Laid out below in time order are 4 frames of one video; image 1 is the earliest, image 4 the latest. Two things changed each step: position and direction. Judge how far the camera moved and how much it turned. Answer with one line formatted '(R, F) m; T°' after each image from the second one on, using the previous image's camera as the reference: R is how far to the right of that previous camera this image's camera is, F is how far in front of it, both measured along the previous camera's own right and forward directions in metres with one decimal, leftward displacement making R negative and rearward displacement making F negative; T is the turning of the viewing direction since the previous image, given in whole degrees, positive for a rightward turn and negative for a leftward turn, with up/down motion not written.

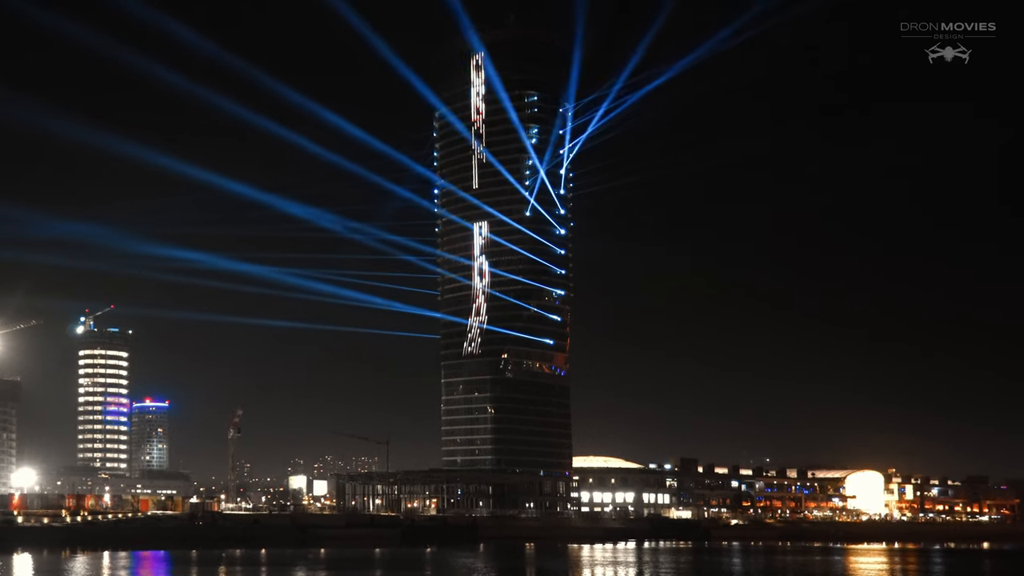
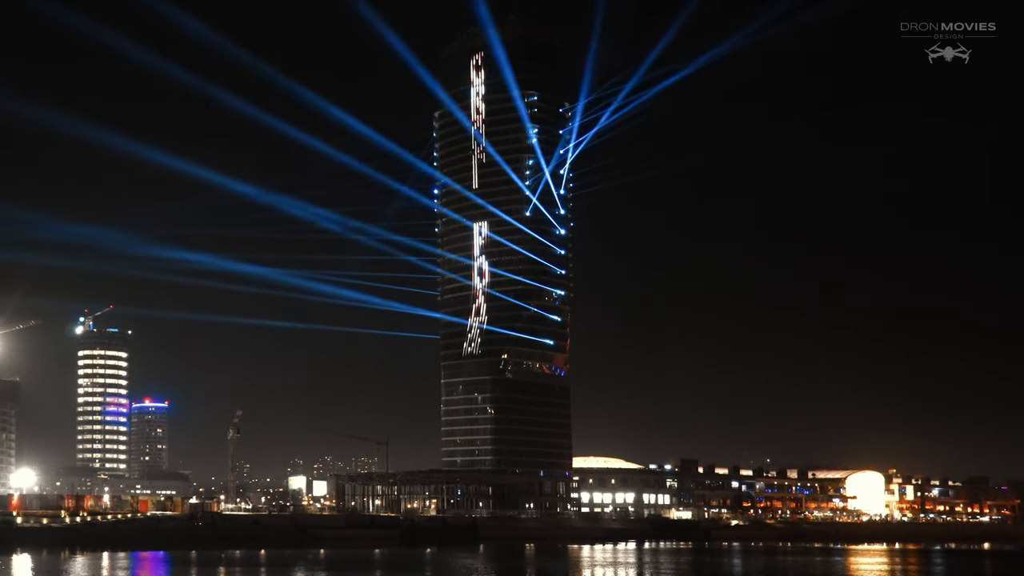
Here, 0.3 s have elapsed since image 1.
(0.0, +0.3) m; 0°
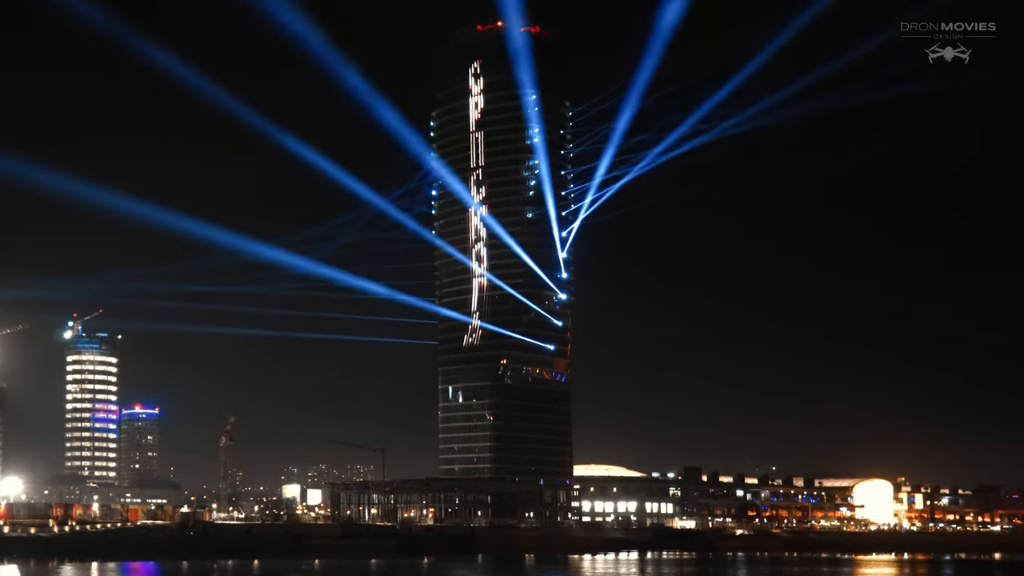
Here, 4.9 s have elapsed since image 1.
(-0.4, +4.4) m; 0°
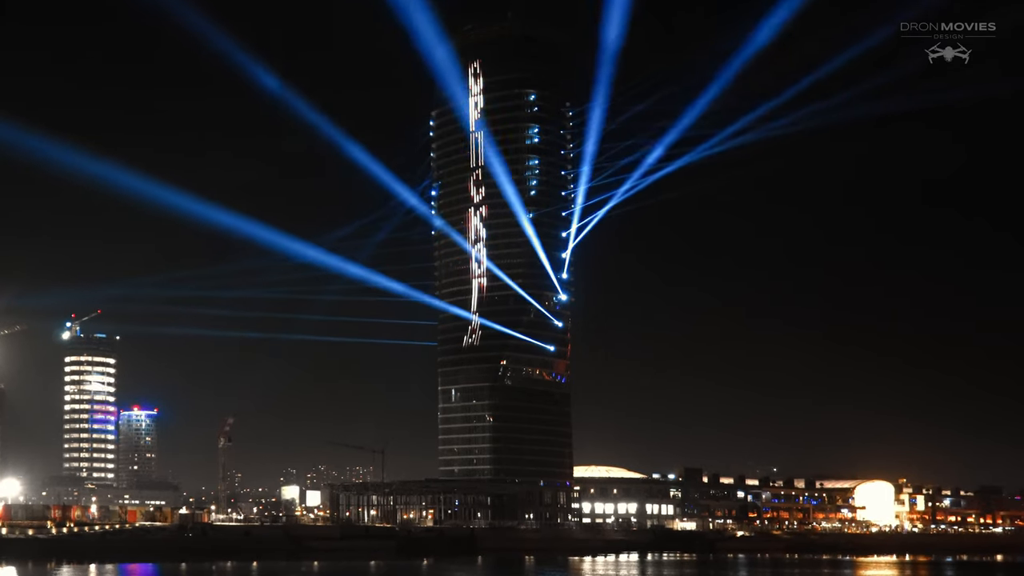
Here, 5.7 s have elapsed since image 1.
(0.0, +0.8) m; 0°
